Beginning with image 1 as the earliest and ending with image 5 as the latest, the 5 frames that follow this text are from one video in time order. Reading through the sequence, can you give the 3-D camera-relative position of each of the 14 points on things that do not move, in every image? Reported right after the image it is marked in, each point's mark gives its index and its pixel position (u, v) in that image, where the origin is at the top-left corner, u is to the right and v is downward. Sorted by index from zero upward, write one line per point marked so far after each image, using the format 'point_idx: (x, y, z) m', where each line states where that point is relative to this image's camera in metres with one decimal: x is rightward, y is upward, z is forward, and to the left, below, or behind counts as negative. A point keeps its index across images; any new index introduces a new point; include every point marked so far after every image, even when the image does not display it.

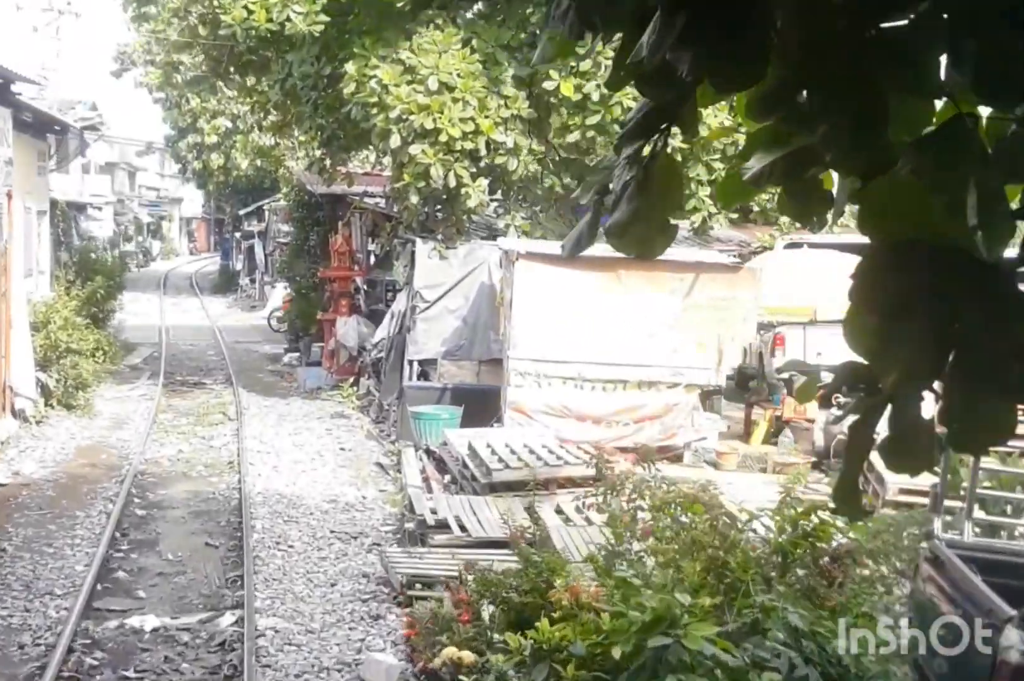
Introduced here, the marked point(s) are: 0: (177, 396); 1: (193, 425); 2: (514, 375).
0: (-6.0, -1.0, +15.4) m
1: (-5.0, -1.3, +13.6) m
2: (+0.1, -0.4, +11.2) m
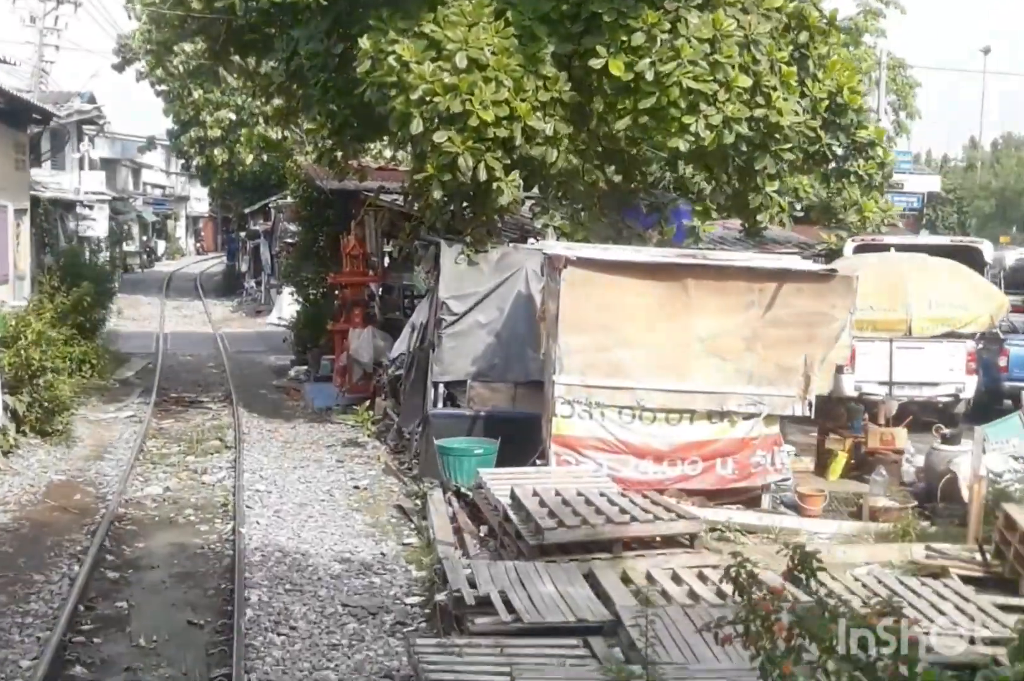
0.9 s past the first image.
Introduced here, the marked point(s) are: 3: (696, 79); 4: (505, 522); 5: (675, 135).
0: (-5.4, -1.2, +13.7) m
1: (-4.5, -1.6, +11.8) m
2: (+0.6, -0.7, +9.4) m
3: (+2.3, +3.3, +11.0) m
4: (-0.1, -1.7, +8.2) m
5: (+2.1, +2.7, +11.3) m
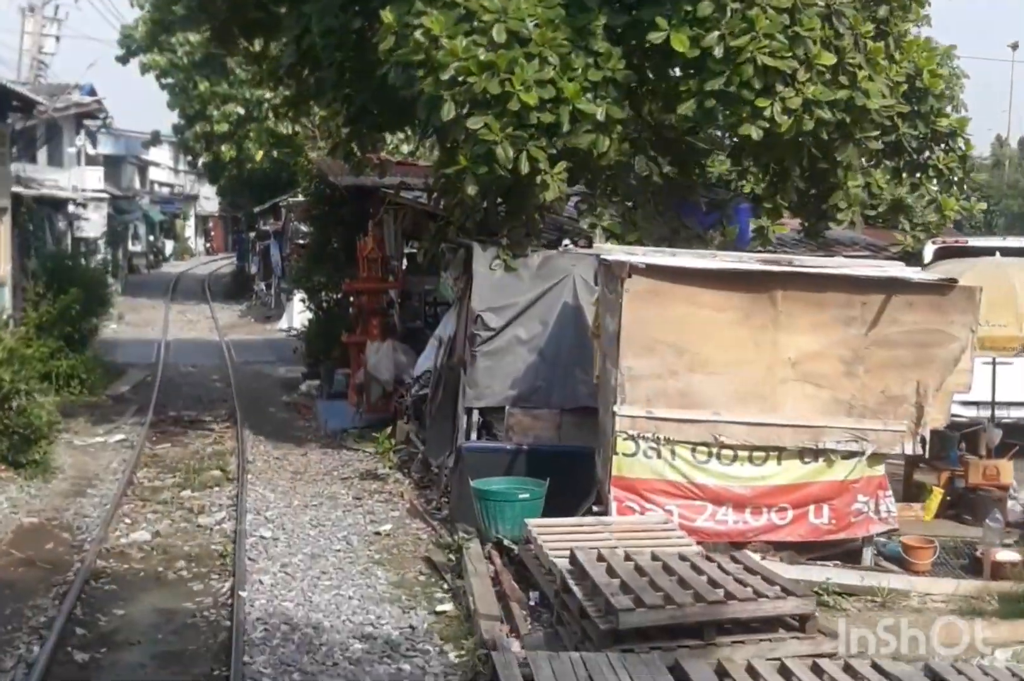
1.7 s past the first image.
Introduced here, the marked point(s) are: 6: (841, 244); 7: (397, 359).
0: (-4.9, -1.4, +12.2) m
1: (-4.0, -1.8, +10.3) m
2: (+1.0, -0.9, +7.9) m
3: (+2.8, +3.1, +9.4) m
4: (+0.4, -1.9, +6.6) m
5: (+2.6, +2.5, +9.7) m
6: (+5.4, +1.6, +14.1) m
7: (-1.6, -0.3, +12.2) m
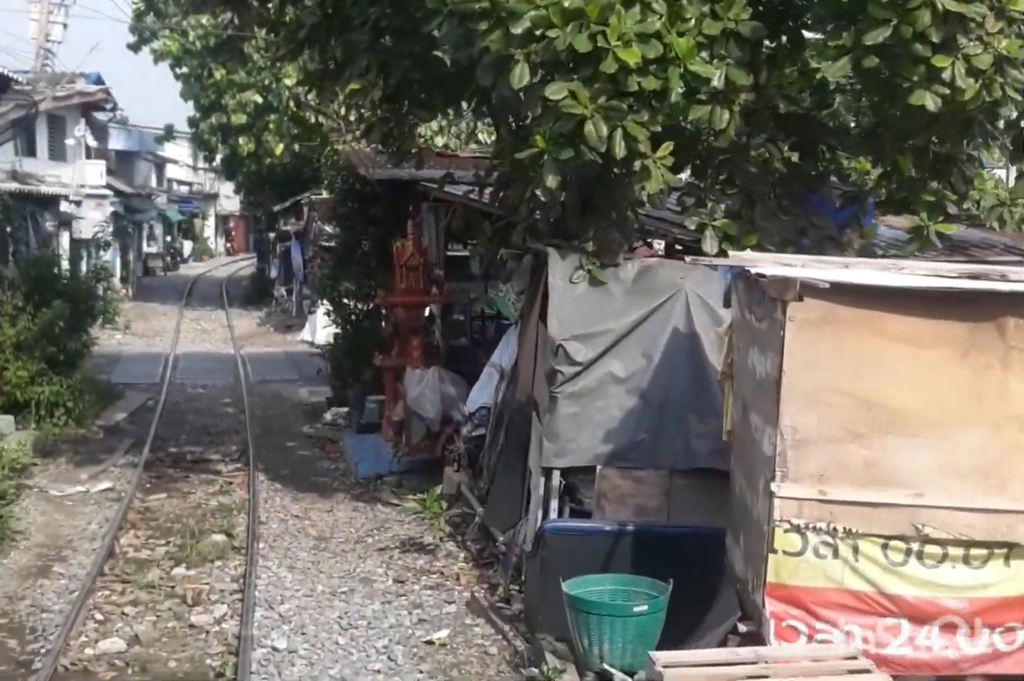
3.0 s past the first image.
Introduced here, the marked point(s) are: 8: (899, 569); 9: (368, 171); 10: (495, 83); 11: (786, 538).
0: (-4.1, -1.7, +10.0) m
1: (-3.2, -2.1, +8.1) m
2: (+1.8, -1.2, +5.5) m
3: (+3.6, +2.8, +7.0) m
4: (+1.1, -2.3, +4.3) m
5: (+3.4, +2.1, +7.3) m
6: (+6.3, +1.3, +11.6) m
7: (-0.8, -0.6, +9.9) m
8: (+2.5, -1.5, +5.6) m
9: (-2.0, +2.3, +11.8) m
10: (-0.2, +2.3, +7.6) m
11: (+1.8, -1.3, +5.5) m
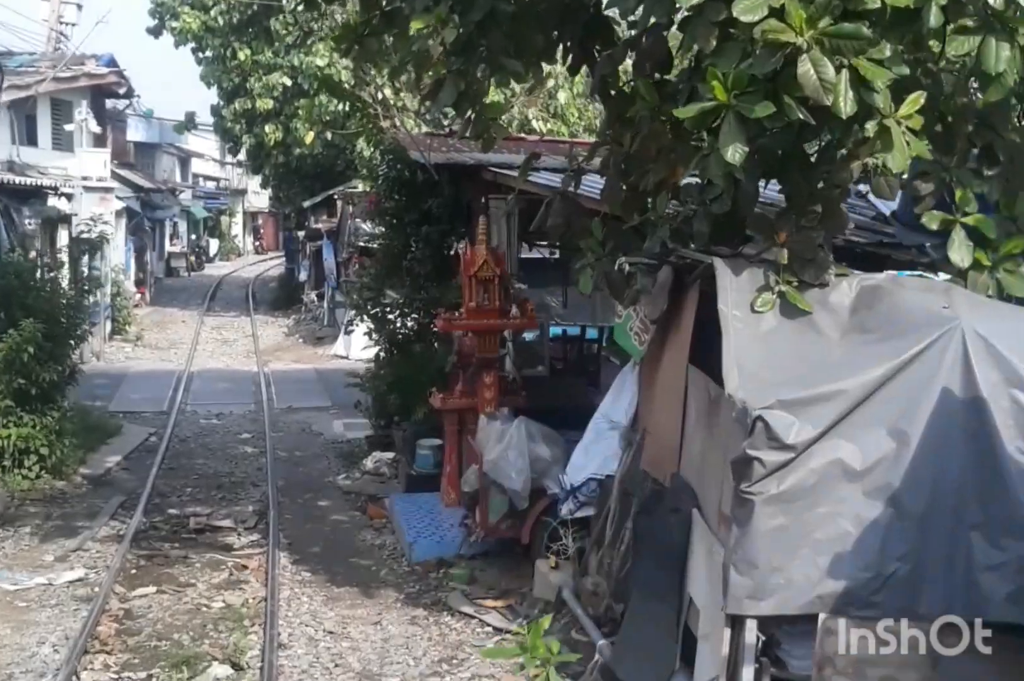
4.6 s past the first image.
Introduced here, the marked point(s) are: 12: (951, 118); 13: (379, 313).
0: (-3.1, -2.1, +7.4) m
1: (-2.3, -2.4, +5.5) m
2: (+2.6, -1.6, +2.8) m
3: (+4.5, +2.4, +4.1) m
4: (+1.9, -2.6, +1.5) m
5: (+4.3, +1.8, +4.5) m
6: (+7.3, +0.9, +8.7) m
7: (+0.2, -0.9, +7.2) m
8: (+3.3, -1.8, +2.8) m
9: (-0.9, +2.0, +9.2) m
10: (+0.7, +1.9, +4.8) m
11: (+2.6, -1.6, +2.8) m
12: (+2.7, +1.4, +5.3) m
13: (-1.6, +0.3, +10.5) m
